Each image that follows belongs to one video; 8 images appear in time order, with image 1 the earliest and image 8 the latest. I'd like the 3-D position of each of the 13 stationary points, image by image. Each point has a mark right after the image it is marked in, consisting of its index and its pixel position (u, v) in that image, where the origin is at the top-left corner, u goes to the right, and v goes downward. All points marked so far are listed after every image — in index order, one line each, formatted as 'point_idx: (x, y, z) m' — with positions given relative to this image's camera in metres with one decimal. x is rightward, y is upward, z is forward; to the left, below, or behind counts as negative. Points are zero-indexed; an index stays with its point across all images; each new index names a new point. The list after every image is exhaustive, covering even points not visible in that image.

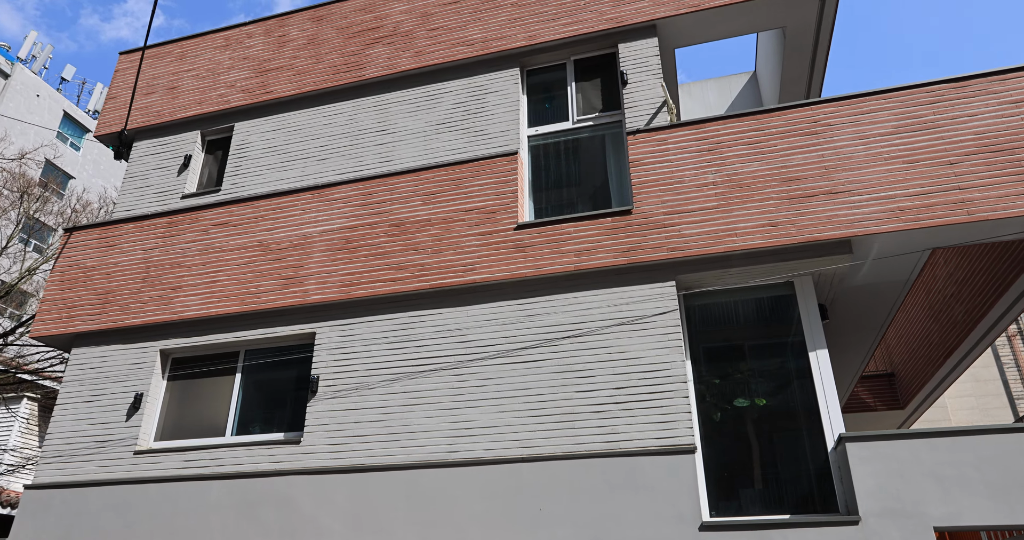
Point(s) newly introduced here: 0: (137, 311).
0: (-4.7, -0.5, +8.4) m
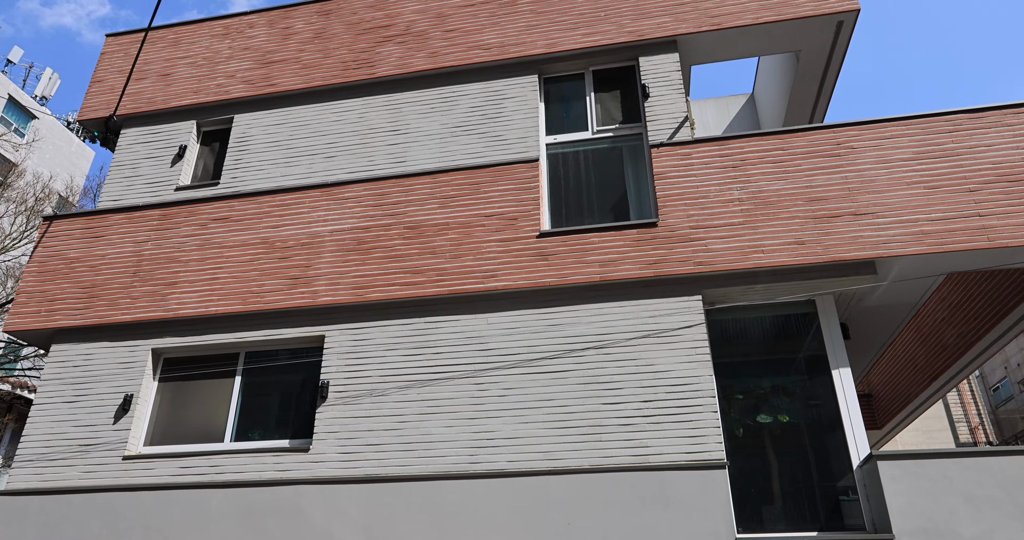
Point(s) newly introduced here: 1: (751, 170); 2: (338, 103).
0: (-4.5, -0.4, +7.9) m
1: (+2.6, +1.1, +7.2) m
2: (-2.3, +2.2, +9.0) m
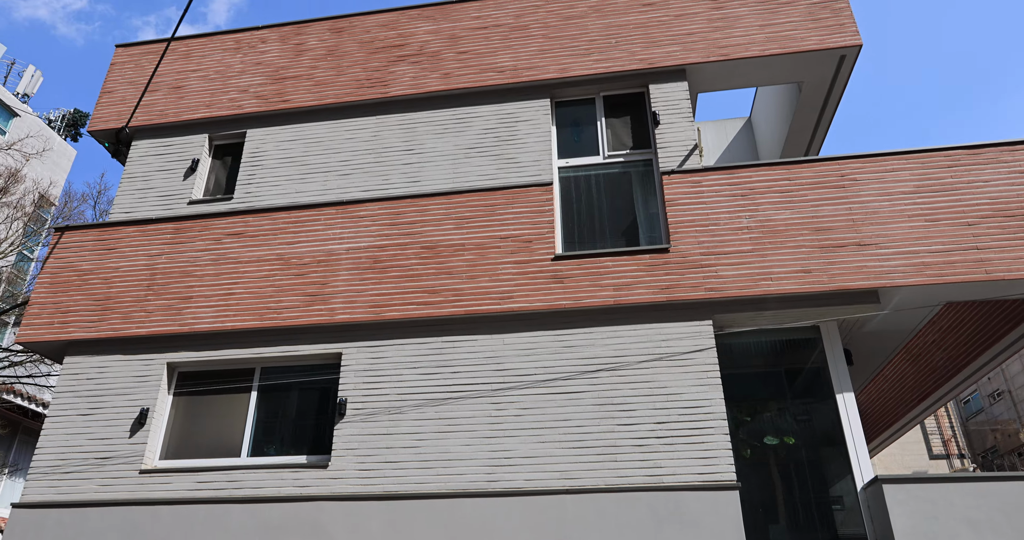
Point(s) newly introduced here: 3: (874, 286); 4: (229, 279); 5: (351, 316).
0: (-4.4, -0.6, +8.0) m
1: (+2.8, +0.8, +7.5) m
2: (-2.2, +2.0, +9.1) m
3: (+3.7, -0.1, +6.8) m
4: (-3.4, -0.1, +8.1) m
5: (-1.8, -0.5, +7.5) m
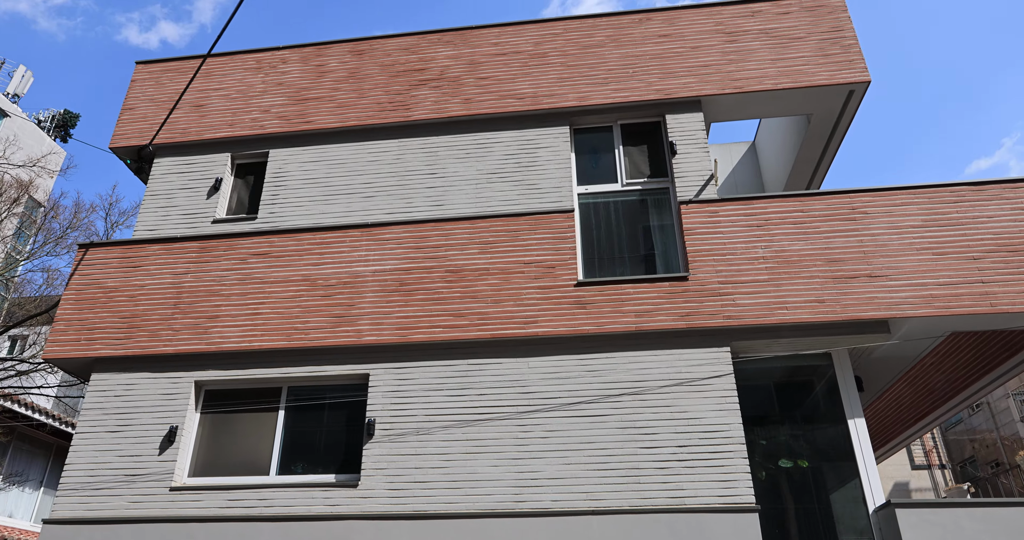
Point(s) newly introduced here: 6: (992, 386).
0: (-4.1, -0.8, +8.1) m
1: (+3.0, +0.5, +7.8) m
2: (-1.9, +1.8, +9.3) m
3: (+4.0, -0.5, +7.1) m
4: (-3.1, -0.4, +8.2) m
5: (-1.5, -0.8, +7.7) m
6: (+6.4, -1.5, +8.9) m
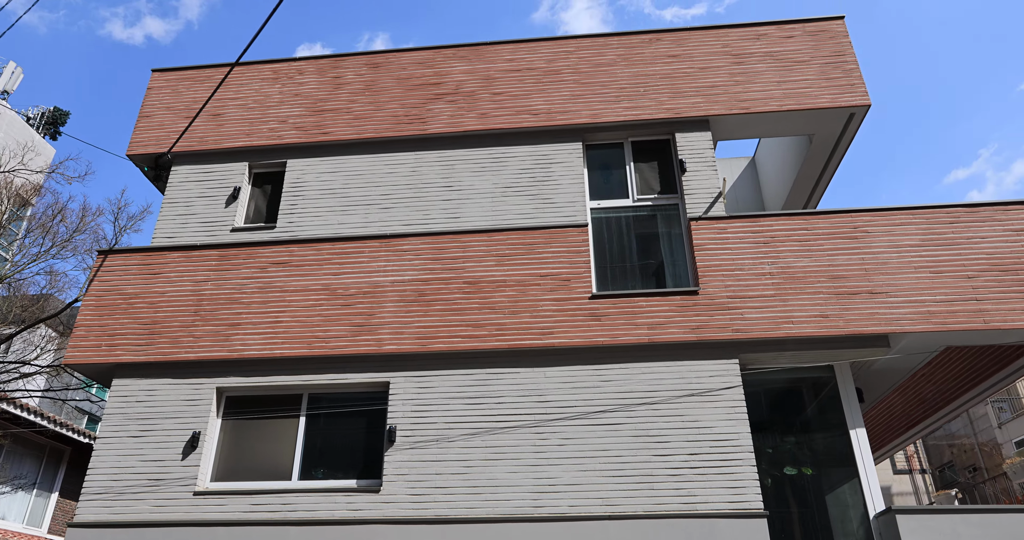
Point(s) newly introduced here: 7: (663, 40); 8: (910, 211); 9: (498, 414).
0: (-4.0, -0.9, +8.2) m
1: (+3.2, +0.3, +8.1) m
2: (-1.7, +1.6, +9.5) m
3: (+4.2, -0.7, +7.5) m
4: (-3.0, -0.5, +8.4) m
5: (-1.3, -0.9, +8.0) m
6: (+6.5, -1.8, +9.3) m
7: (+2.3, +3.4, +10.1) m
8: (+4.9, +0.7, +8.2) m
9: (-0.2, -1.6, +7.6) m
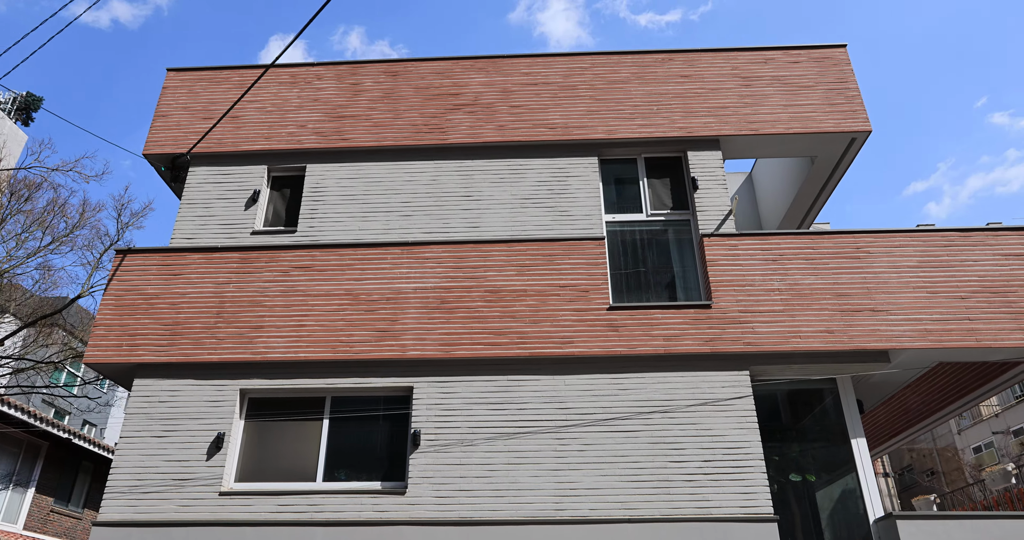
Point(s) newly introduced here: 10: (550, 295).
0: (-3.7, -1.0, +8.3) m
1: (+3.5, +0.1, +8.6) m
2: (-1.5, +1.6, +9.7) m
3: (+4.4, -0.9, +8.0) m
4: (-2.7, -0.5, +8.6) m
5: (-1.1, -1.0, +8.2) m
6: (+6.7, -2.0, +9.9) m
7: (+2.5, +3.3, +10.4) m
8: (+5.1, +0.5, +8.7) m
9: (+0.1, -1.8, +7.9) m
10: (+0.5, -0.3, +8.5) m
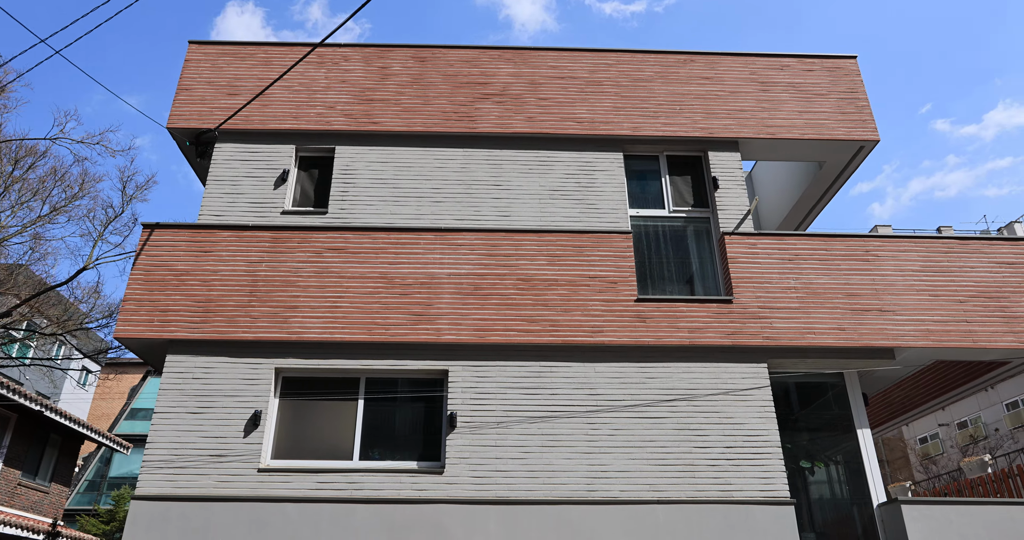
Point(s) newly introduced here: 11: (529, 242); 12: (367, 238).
0: (-3.3, -0.7, +8.4) m
1: (+3.9, +0.1, +9.1) m
2: (-1.1, +1.8, +9.9) m
3: (+4.9, -0.9, +8.6) m
4: (-2.3, -0.3, +8.7) m
5: (-0.7, -0.8, +8.4) m
6: (+6.9, -2.1, +10.7) m
7: (+2.9, +3.4, +10.8) m
8: (+5.6, +0.4, +9.3) m
9: (+0.5, -1.6, +8.2) m
10: (+0.9, -0.2, +8.8) m
11: (+0.2, +0.4, +9.1) m
12: (-2.0, +0.4, +9.1) m
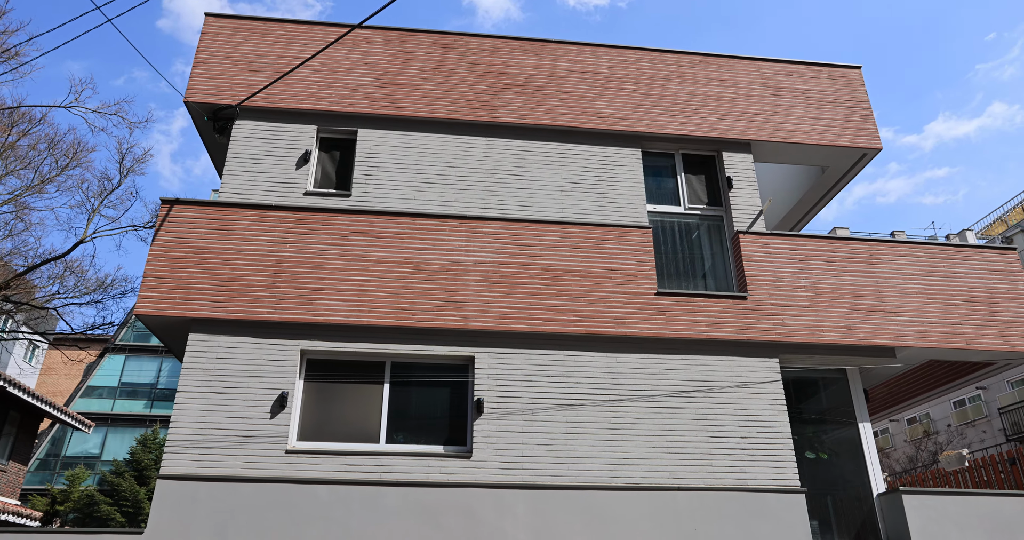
0: (-3.0, -0.5, +8.3) m
1: (+4.2, +0.1, +9.5) m
2: (-0.7, +2.0, +9.9) m
3: (+5.2, -1.0, +9.0) m
4: (-2.0, -0.1, +8.7) m
5: (-0.3, -0.7, +8.5) m
6: (+7.0, -2.2, +11.3) m
7: (+3.2, +3.4, +11.1) m
8: (+5.9, +0.4, +9.8) m
9: (+0.8, -1.5, +8.4) m
10: (+1.2, -0.1, +9.0) m
11: (+0.5, +0.5, +9.3) m
12: (-1.6, +0.6, +9.1) m
